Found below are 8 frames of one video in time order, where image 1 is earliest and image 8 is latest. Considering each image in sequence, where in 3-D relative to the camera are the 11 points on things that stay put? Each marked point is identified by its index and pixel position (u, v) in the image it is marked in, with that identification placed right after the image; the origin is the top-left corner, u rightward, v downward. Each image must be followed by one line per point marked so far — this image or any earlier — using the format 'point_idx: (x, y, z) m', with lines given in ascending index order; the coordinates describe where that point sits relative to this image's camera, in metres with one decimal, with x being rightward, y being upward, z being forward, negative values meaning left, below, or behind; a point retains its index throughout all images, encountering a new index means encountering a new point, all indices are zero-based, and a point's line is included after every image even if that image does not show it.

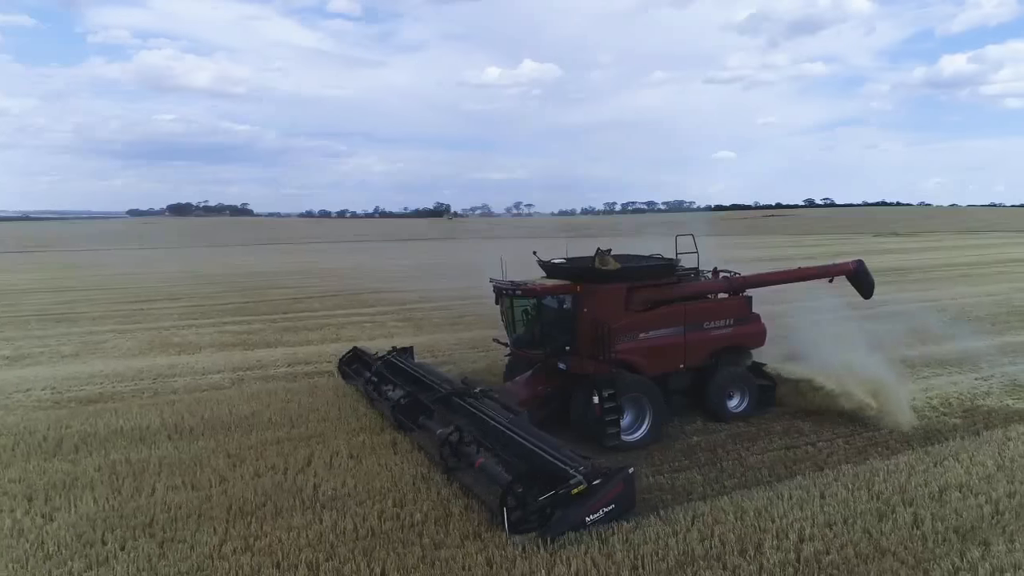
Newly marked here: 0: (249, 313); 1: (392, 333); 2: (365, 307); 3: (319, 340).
0: (-6.8, -0.6, +18.6) m
1: (-2.7, -0.9, +15.2) m
2: (-4.1, -0.5, +19.6) m
3: (-3.8, -0.9, +14.2) m
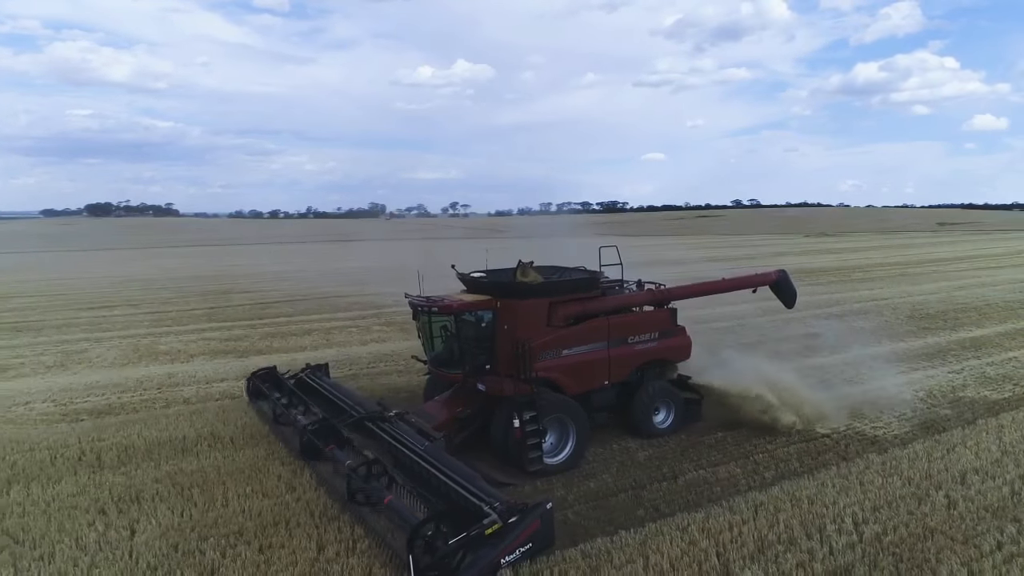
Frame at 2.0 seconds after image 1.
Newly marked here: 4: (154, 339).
0: (-7.3, -0.8, +18.2) m
1: (-2.9, -1.0, +15.2) m
2: (-4.8, -0.6, +19.4) m
3: (-4.0, -1.0, +14.1) m
4: (-7.5, -1.0, +15.1) m
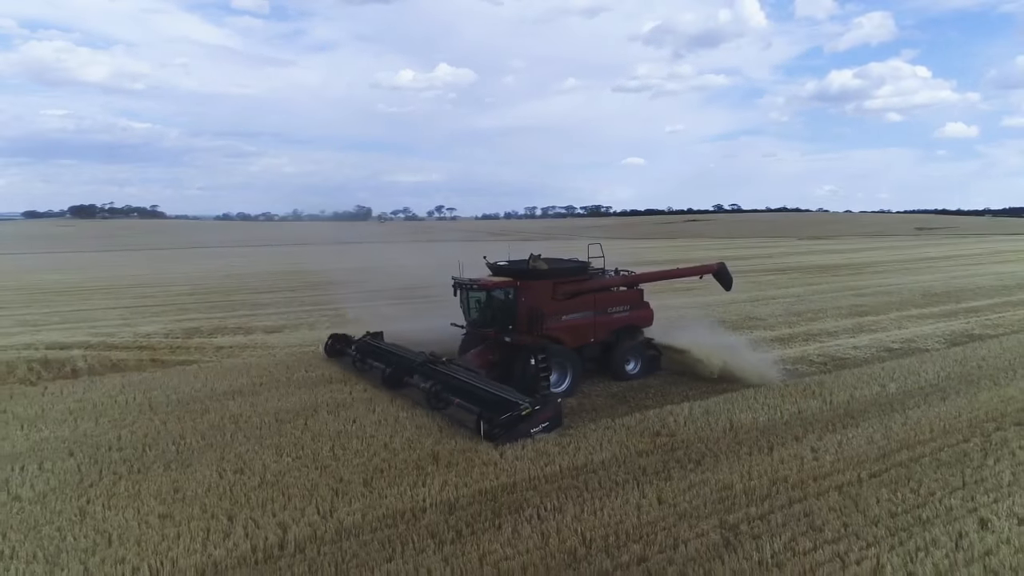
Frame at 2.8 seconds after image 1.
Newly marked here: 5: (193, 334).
0: (-7.7, -0.7, +19.4) m
1: (-3.2, -0.9, +16.6) m
2: (-5.1, -0.5, +20.7) m
3: (-4.2, -0.9, +15.5) m
4: (-7.8, -0.8, +16.3) m
5: (-5.7, -1.0, +12.8) m
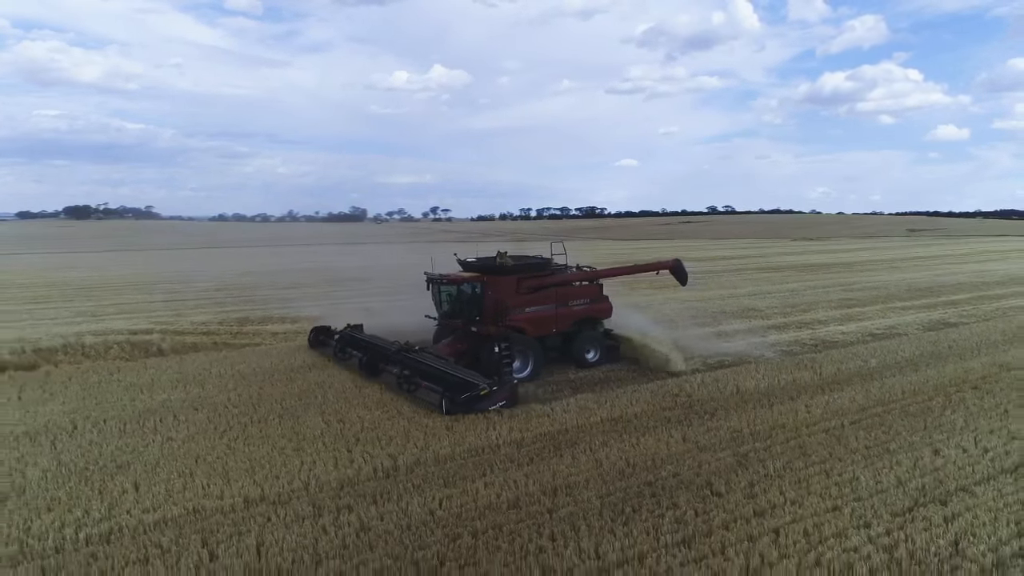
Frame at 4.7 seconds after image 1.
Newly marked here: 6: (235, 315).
0: (-7.3, -0.6, +20.7) m
1: (-2.8, -0.8, +17.9) m
2: (-4.8, -0.4, +22.0) m
3: (-3.8, -0.8, +16.7) m
4: (-7.4, -0.7, +17.6) m
5: (-5.2, -0.8, +14.1) m
6: (-5.5, -0.8, +15.1) m
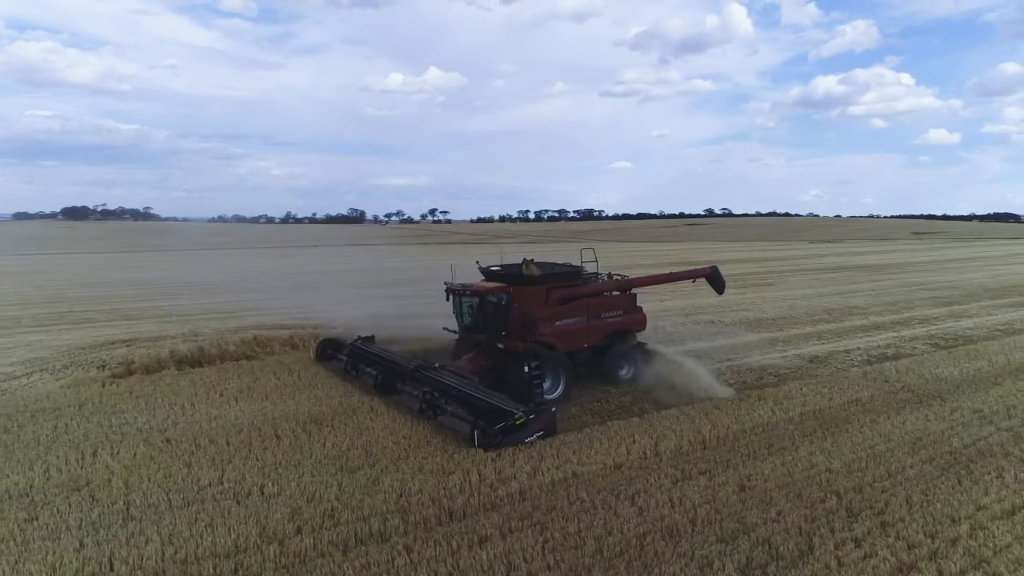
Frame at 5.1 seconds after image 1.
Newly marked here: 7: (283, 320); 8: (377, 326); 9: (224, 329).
0: (-7.2, -0.7, +19.7) m
1: (-2.7, -0.9, +16.9) m
2: (-4.7, -0.5, +21.0) m
3: (-3.7, -0.9, +15.8) m
4: (-7.3, -0.8, +16.6) m
5: (-5.1, -0.9, +13.1) m
6: (-5.4, -0.9, +14.2) m
7: (-5.5, -0.8, +17.2) m
8: (-3.1, -0.8, +16.3) m
9: (-6.0, -0.8, +15.1) m
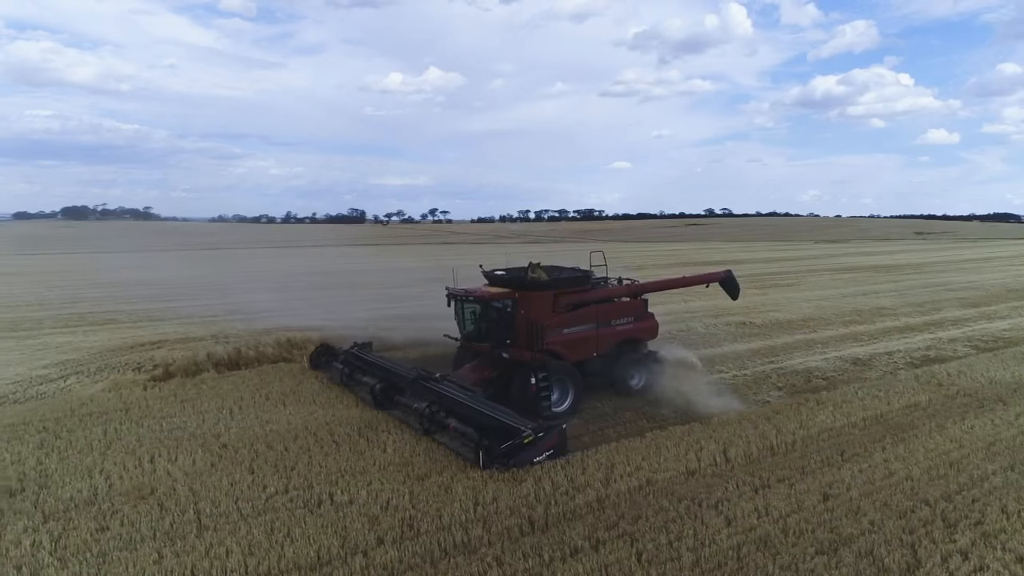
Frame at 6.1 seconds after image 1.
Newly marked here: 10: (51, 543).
0: (-6.6, -0.7, +19.5) m
1: (-2.0, -0.9, +16.7) m
2: (-4.1, -0.5, +20.9) m
3: (-3.1, -0.9, +15.6) m
4: (-6.6, -0.8, +16.4) m
5: (-4.4, -1.0, +12.9) m
6: (-4.7, -0.9, +14.0) m
7: (-4.9, -0.8, +17.1) m
8: (-2.4, -0.9, +16.2) m
9: (-5.4, -0.9, +14.9) m
10: (-3.5, -1.9, +5.4) m
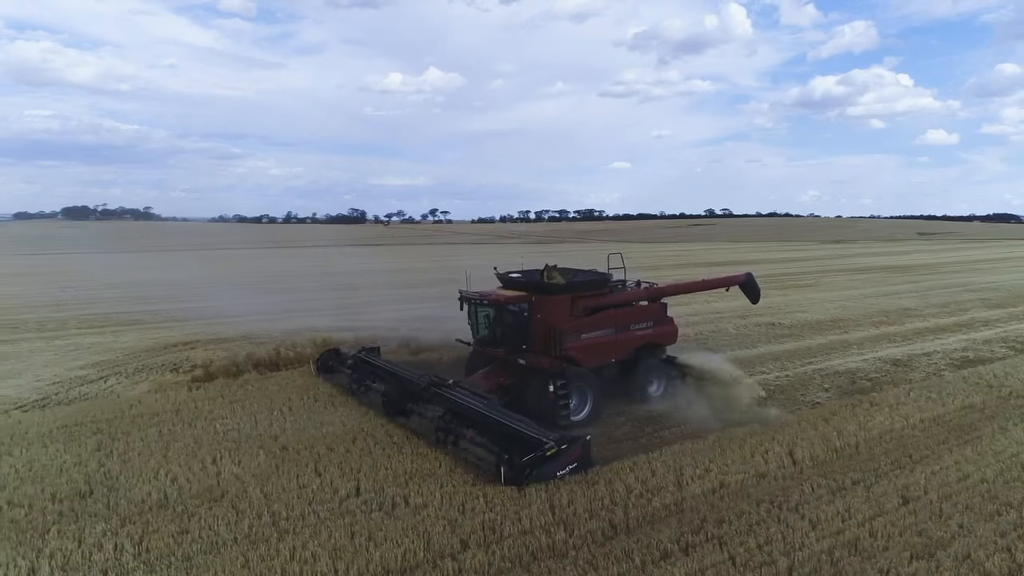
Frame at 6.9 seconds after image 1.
0: (-5.9, -0.7, +19.5) m
1: (-1.4, -0.9, +16.7) m
2: (-3.4, -0.5, +20.8) m
3: (-2.4, -0.9, +15.5) m
4: (-6.0, -0.8, +16.4) m
5: (-3.8, -1.0, +12.9) m
6: (-4.1, -0.9, +13.9) m
7: (-4.2, -0.8, +17.0) m
8: (-1.8, -0.9, +16.1) m
9: (-4.7, -0.9, +14.9) m
10: (-2.8, -1.9, +5.4) m
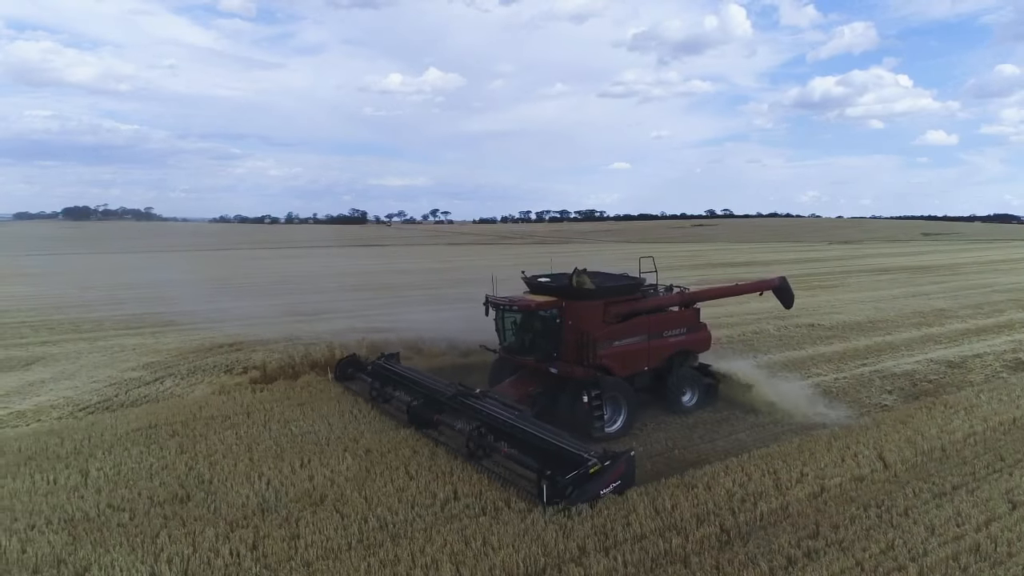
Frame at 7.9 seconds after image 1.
0: (-5.1, -0.7, +19.4) m
1: (-0.5, -0.9, +16.6) m
2: (-2.6, -0.6, +20.8) m
3: (-1.5, -0.9, +15.5) m
4: (-5.1, -0.9, +16.3) m
5: (-2.9, -1.0, +12.8) m
6: (-3.2, -0.9, +13.9) m
7: (-3.3, -0.8, +16.9) m
8: (-0.9, -0.9, +16.0) m
9: (-3.8, -0.9, +14.8) m
10: (-1.9, -2.0, +5.3) m
